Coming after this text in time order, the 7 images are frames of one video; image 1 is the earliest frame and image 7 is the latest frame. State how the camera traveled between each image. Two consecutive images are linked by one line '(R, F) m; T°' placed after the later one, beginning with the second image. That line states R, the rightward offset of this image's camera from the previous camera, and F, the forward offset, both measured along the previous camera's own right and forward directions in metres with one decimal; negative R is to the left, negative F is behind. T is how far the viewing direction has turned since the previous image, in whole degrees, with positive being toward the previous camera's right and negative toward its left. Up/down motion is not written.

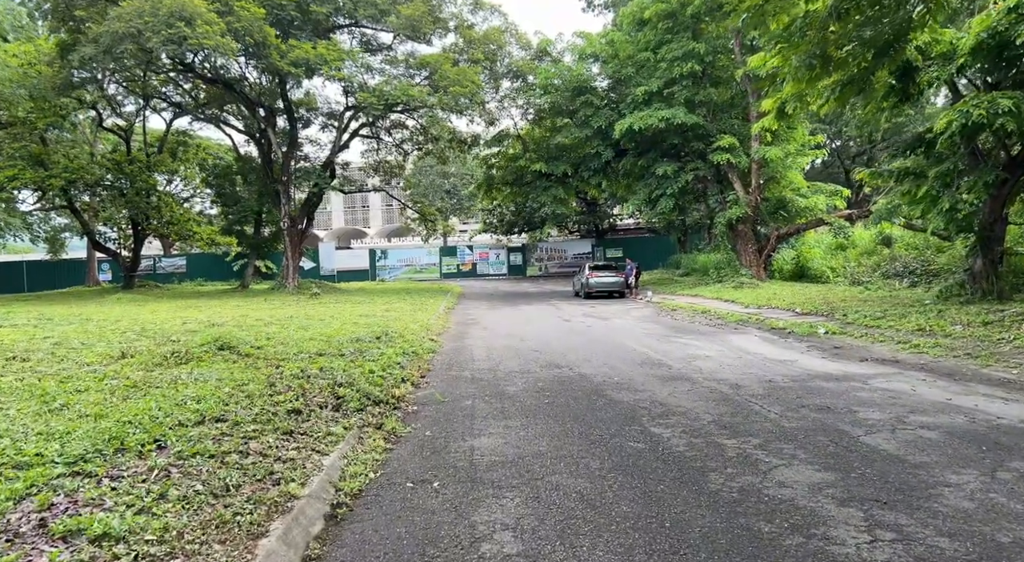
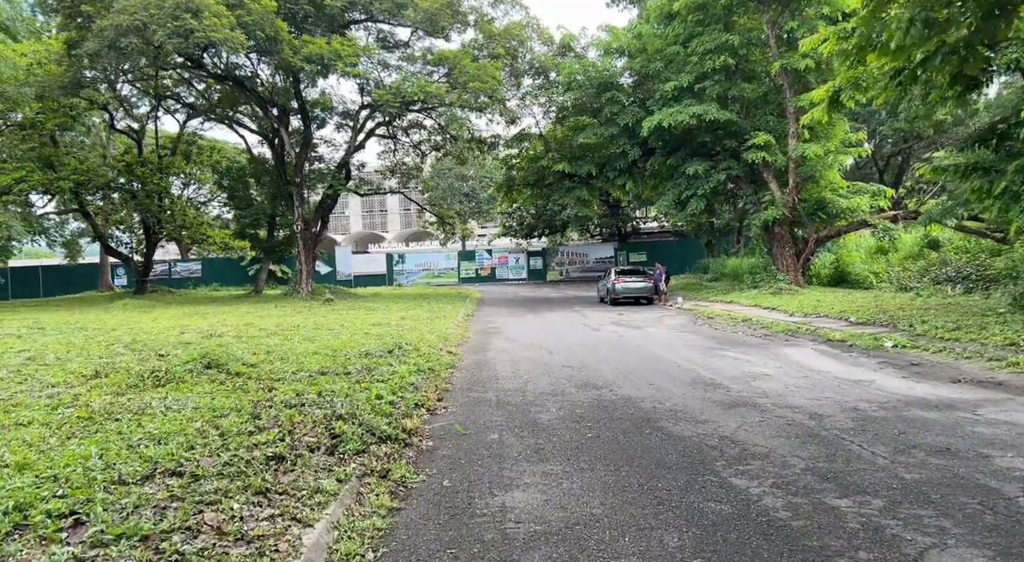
(-0.1, +1.1) m; -1°
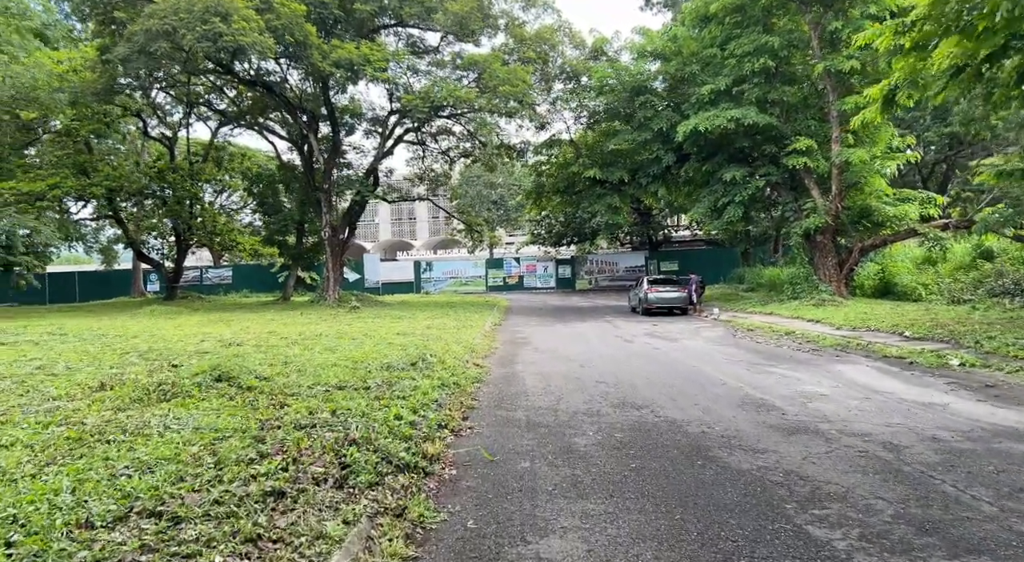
(0.0, +0.6) m; -2°
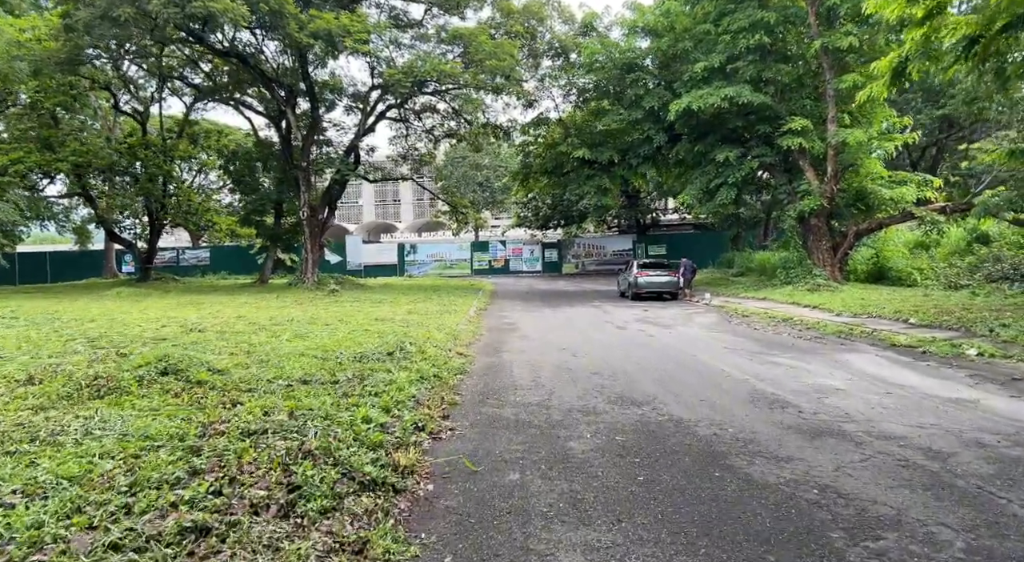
(0.0, +0.7) m; +1°
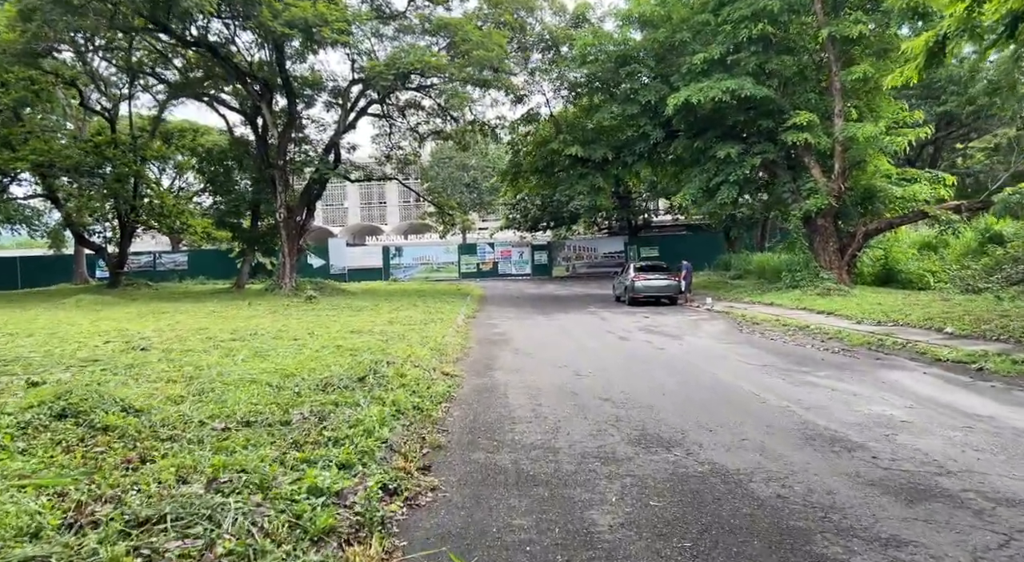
(-0.1, +1.2) m; +1°
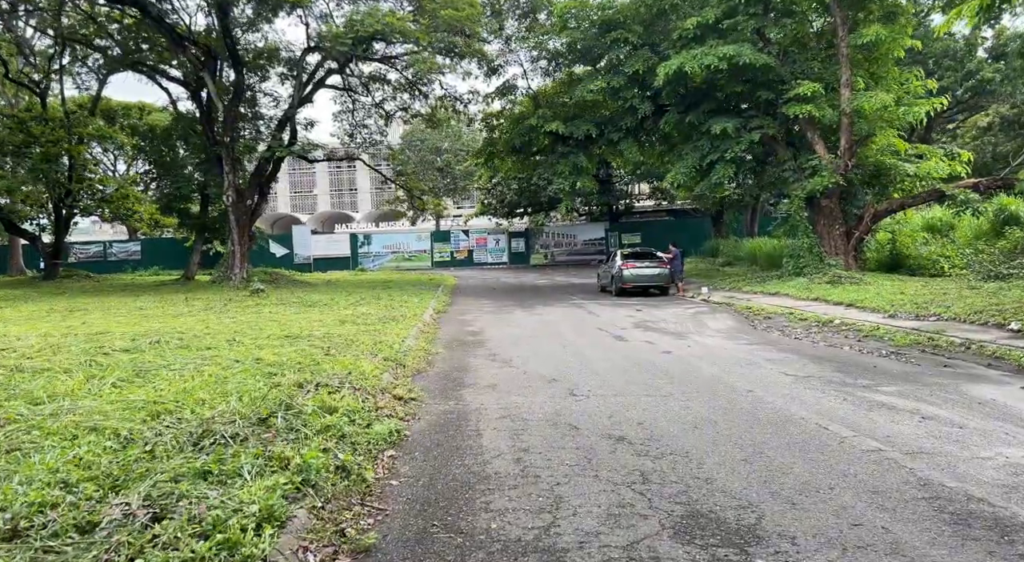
(0.0, +2.0) m; +2°
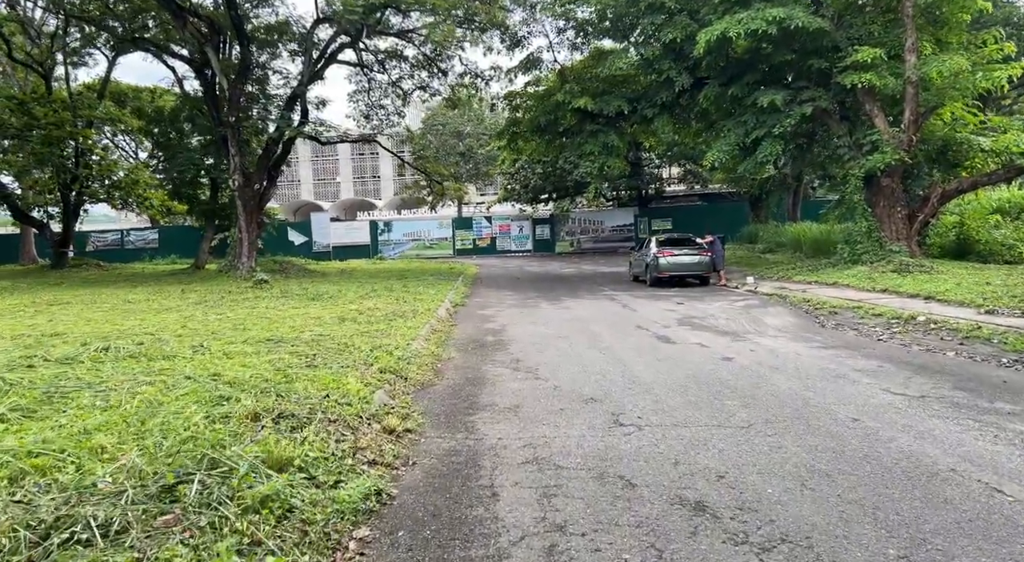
(0.0, +1.5) m; -2°
